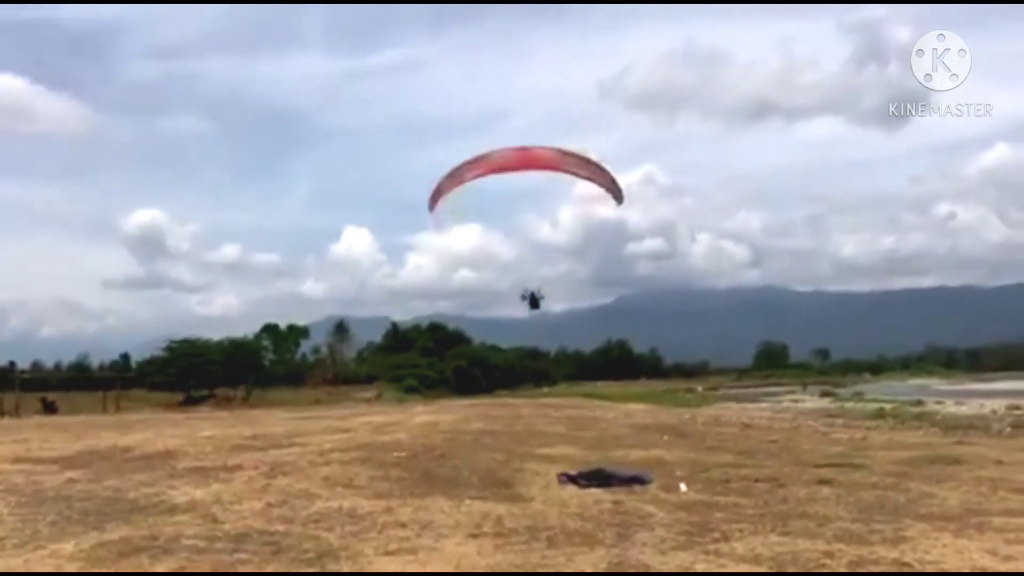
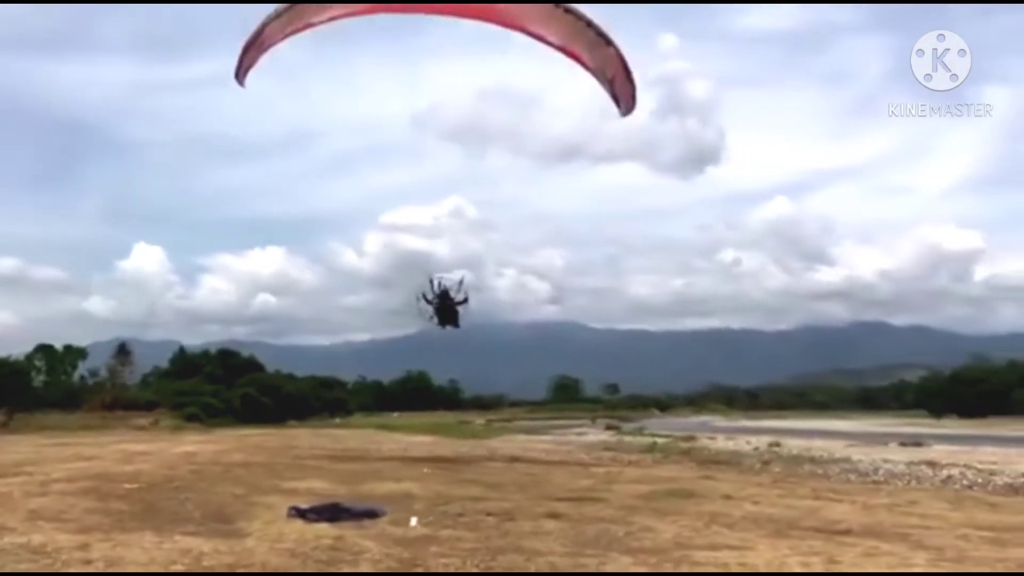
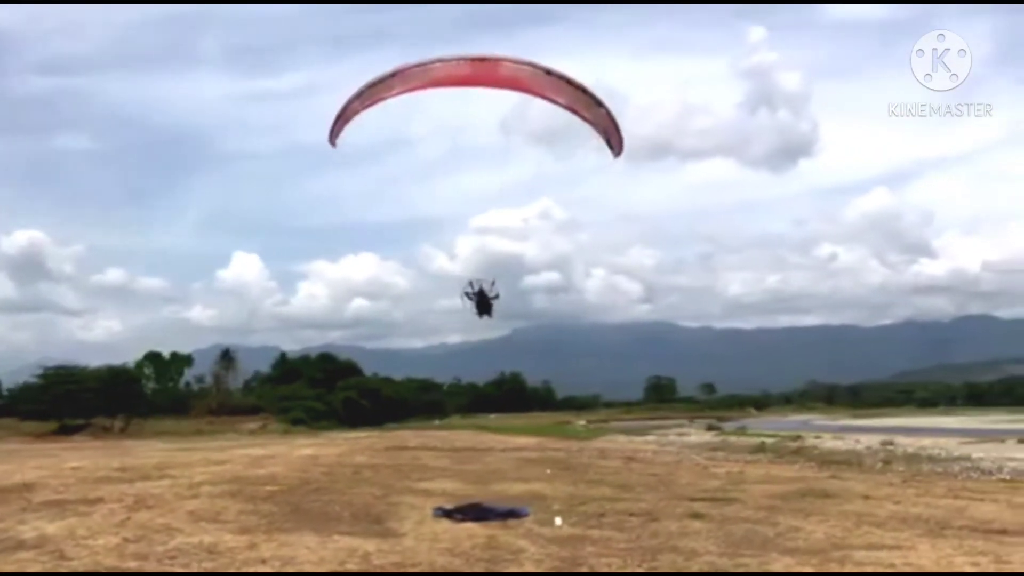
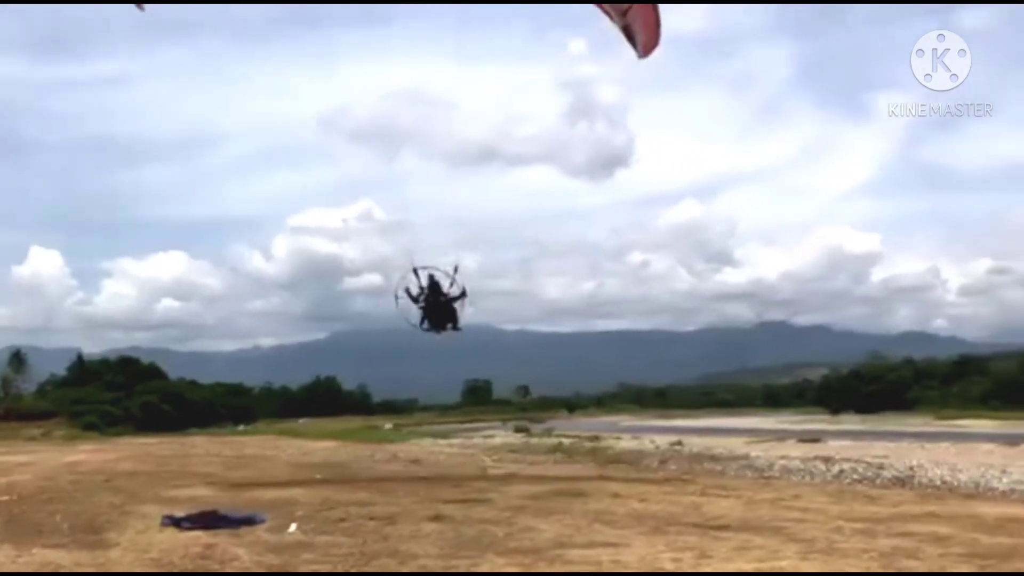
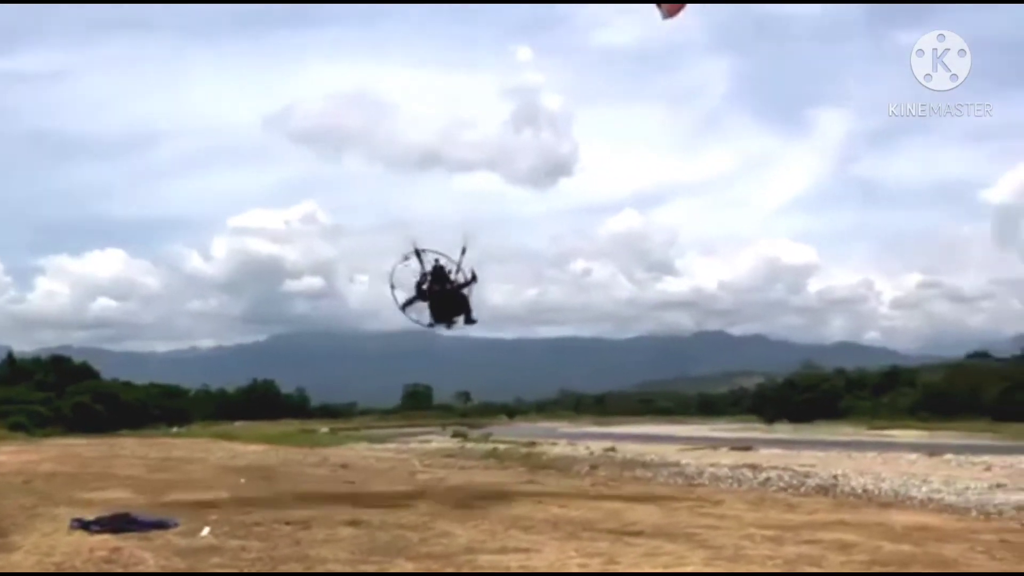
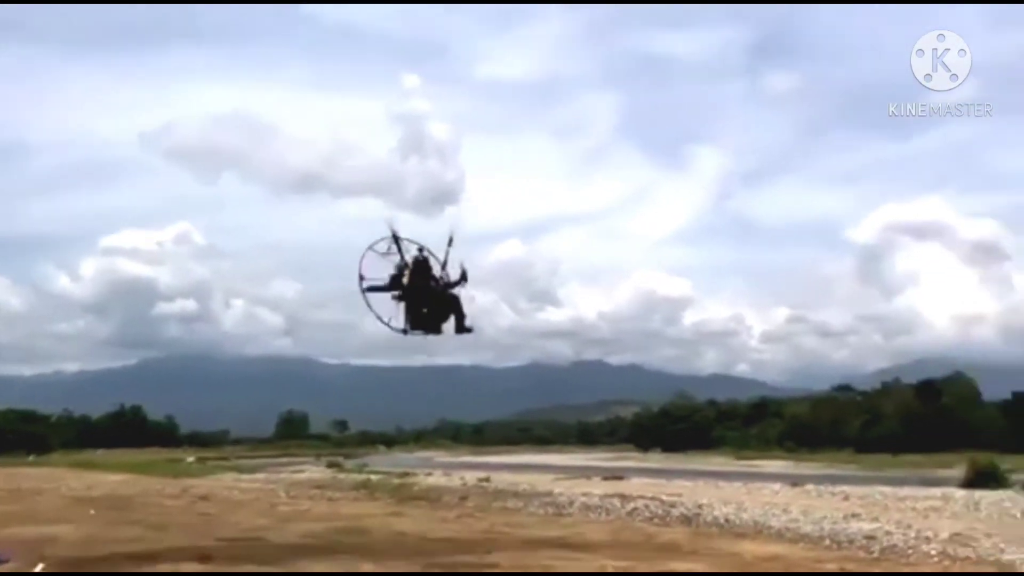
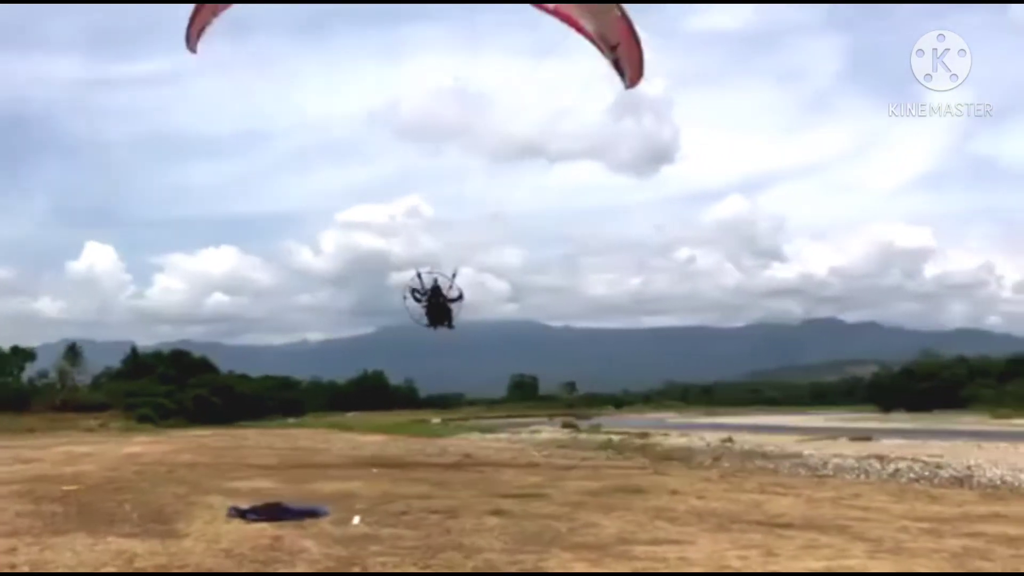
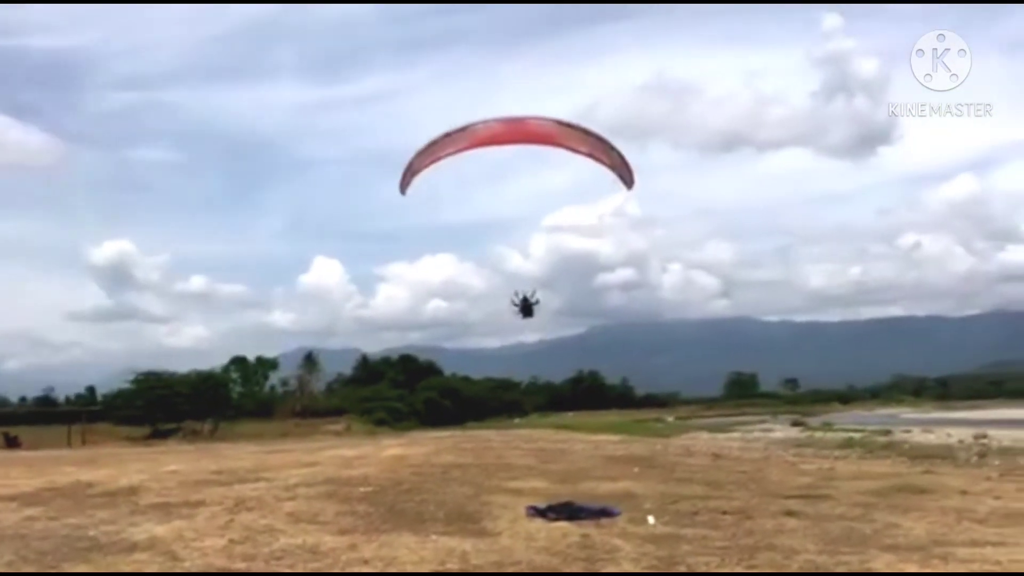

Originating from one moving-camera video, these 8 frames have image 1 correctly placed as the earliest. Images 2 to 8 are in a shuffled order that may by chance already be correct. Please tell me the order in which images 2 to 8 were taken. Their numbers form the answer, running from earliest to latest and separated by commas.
8, 3, 2, 7, 4, 5, 6
